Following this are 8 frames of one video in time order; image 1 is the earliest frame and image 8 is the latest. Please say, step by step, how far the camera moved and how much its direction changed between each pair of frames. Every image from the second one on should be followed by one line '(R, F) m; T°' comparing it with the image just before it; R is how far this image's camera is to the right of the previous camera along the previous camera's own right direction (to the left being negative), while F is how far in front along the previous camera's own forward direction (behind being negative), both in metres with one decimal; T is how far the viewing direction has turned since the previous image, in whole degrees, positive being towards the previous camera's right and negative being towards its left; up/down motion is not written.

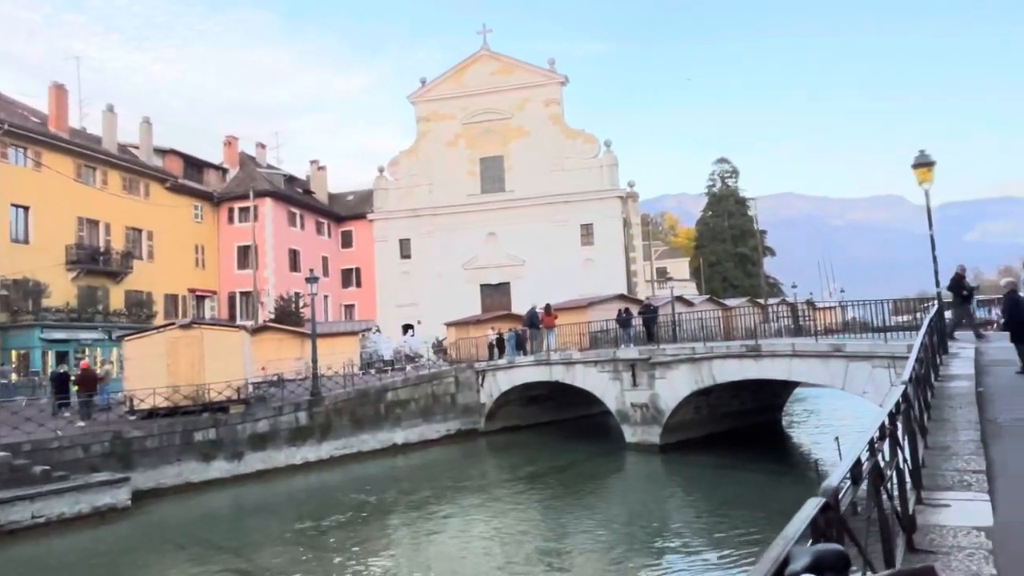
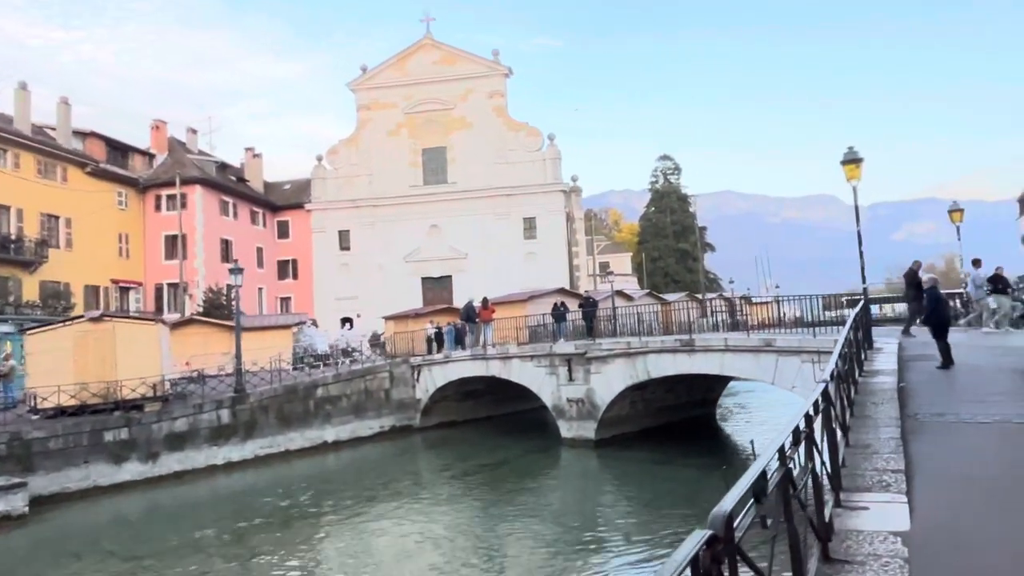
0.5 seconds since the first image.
(+0.4, +0.6) m; +4°
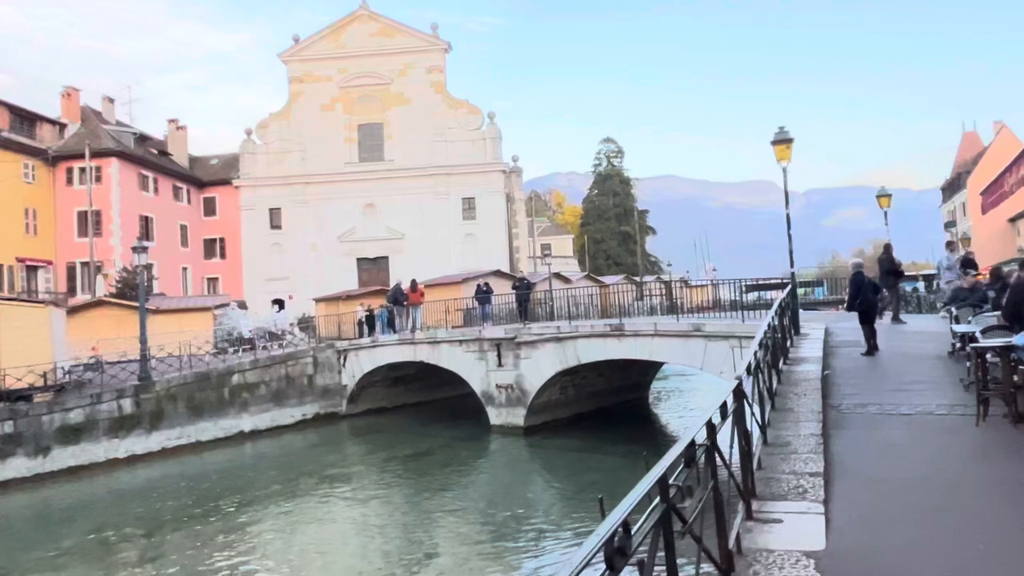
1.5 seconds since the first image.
(+0.6, +1.0) m; +5°
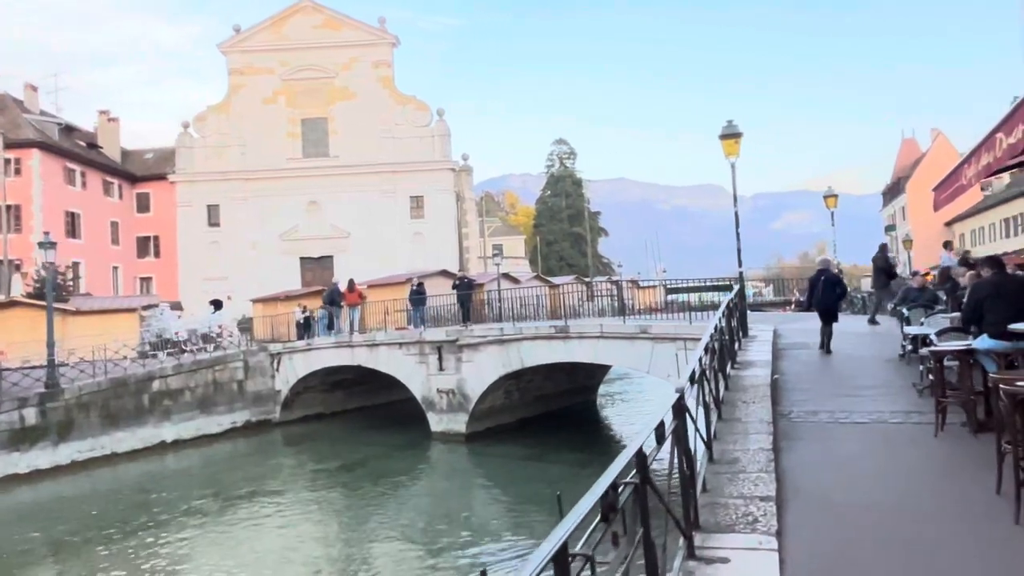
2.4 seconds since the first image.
(+0.4, +1.0) m; +4°
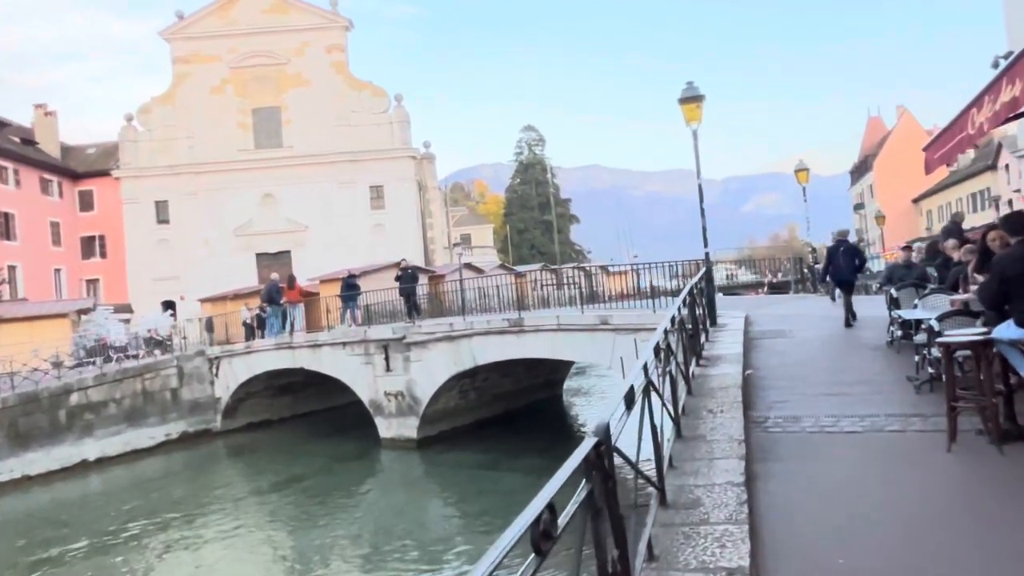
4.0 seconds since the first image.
(+0.7, +1.9) m; +2°
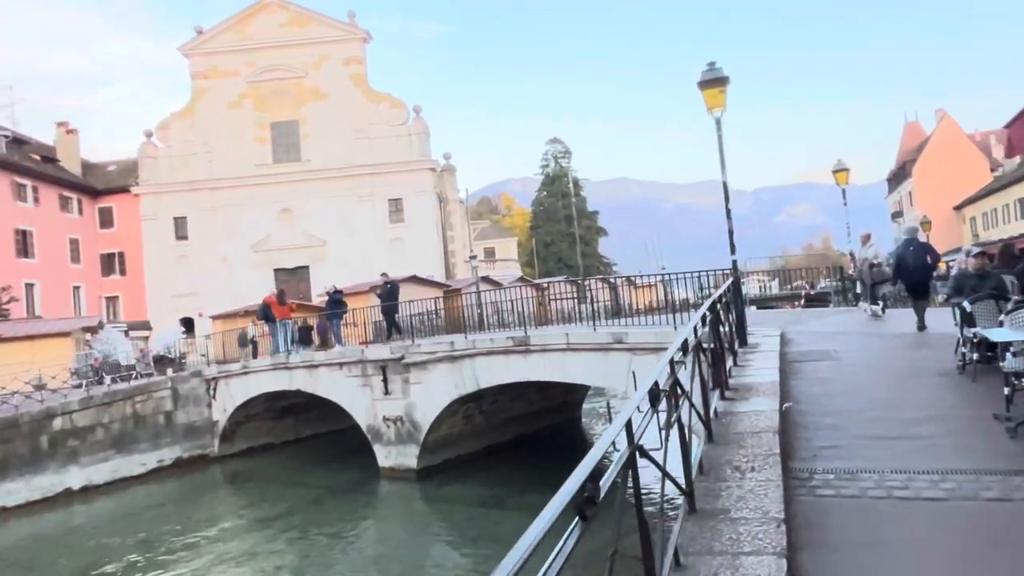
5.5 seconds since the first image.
(+0.6, +1.8) m; -2°
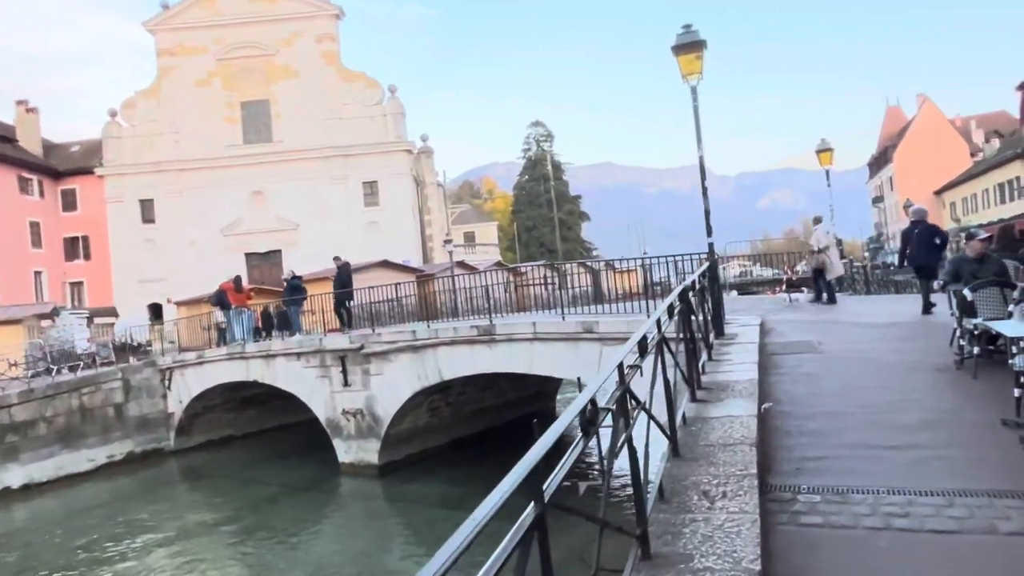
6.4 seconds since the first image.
(+0.4, +1.1) m; +1°
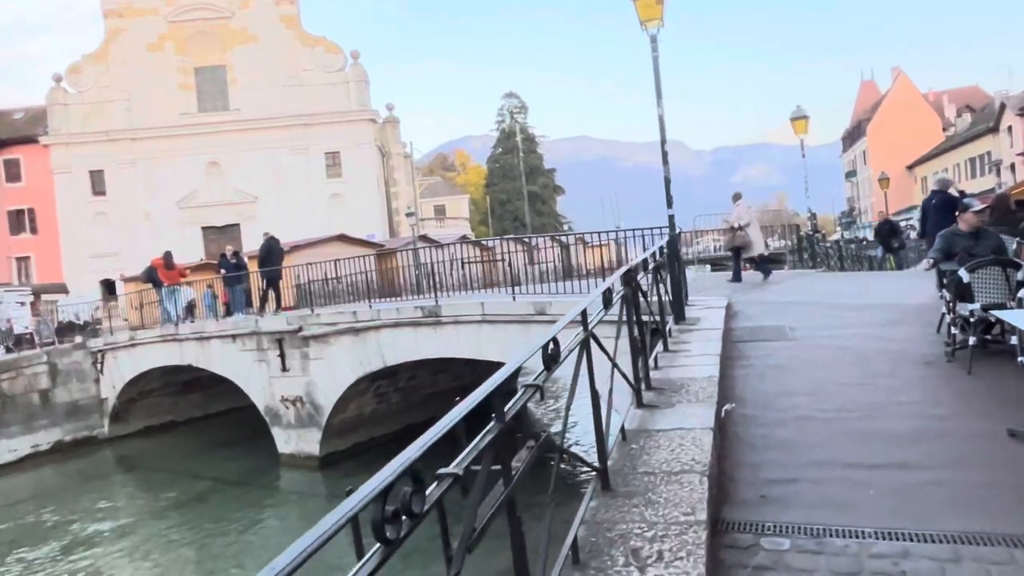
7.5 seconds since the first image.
(+0.6, +1.3) m; +2°
